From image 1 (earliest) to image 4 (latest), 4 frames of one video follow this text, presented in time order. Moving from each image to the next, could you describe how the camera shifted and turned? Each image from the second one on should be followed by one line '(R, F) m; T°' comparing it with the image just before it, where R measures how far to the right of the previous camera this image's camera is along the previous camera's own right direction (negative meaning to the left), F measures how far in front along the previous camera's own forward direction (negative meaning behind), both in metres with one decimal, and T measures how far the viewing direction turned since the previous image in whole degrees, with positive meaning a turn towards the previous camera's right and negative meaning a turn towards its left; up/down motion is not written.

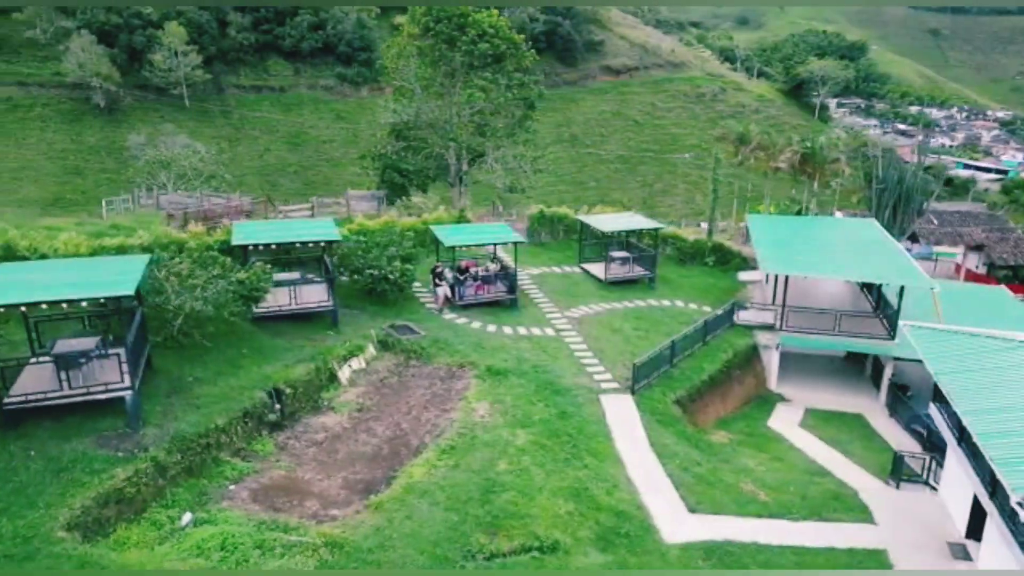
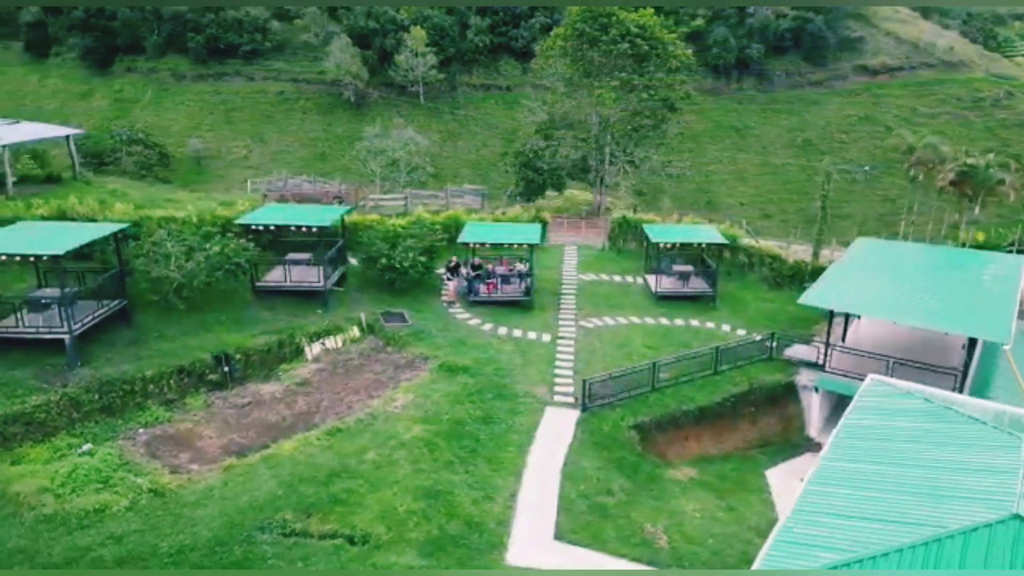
(+7.5, +1.4) m; -19°
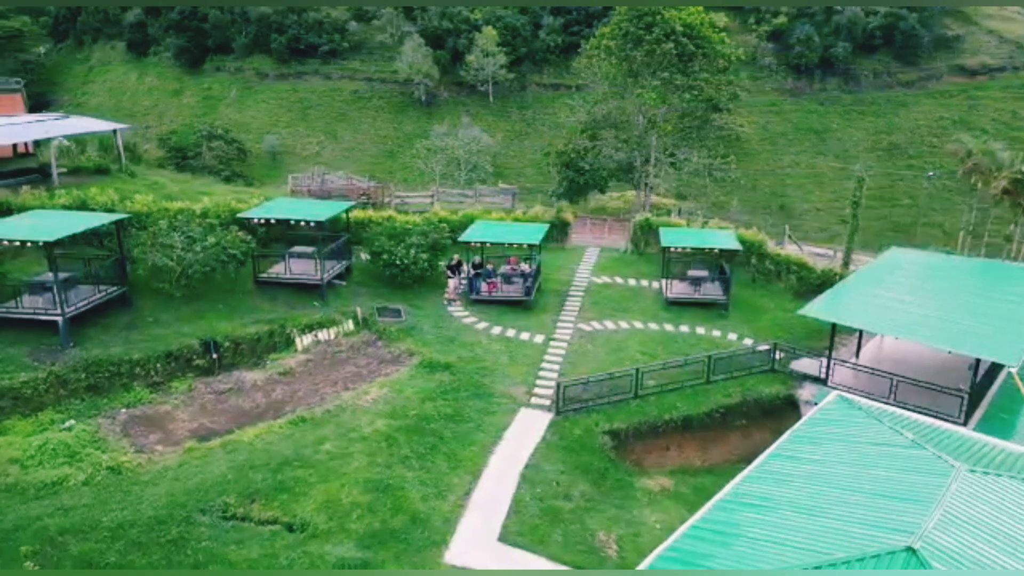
(+2.6, +0.2) m; -6°
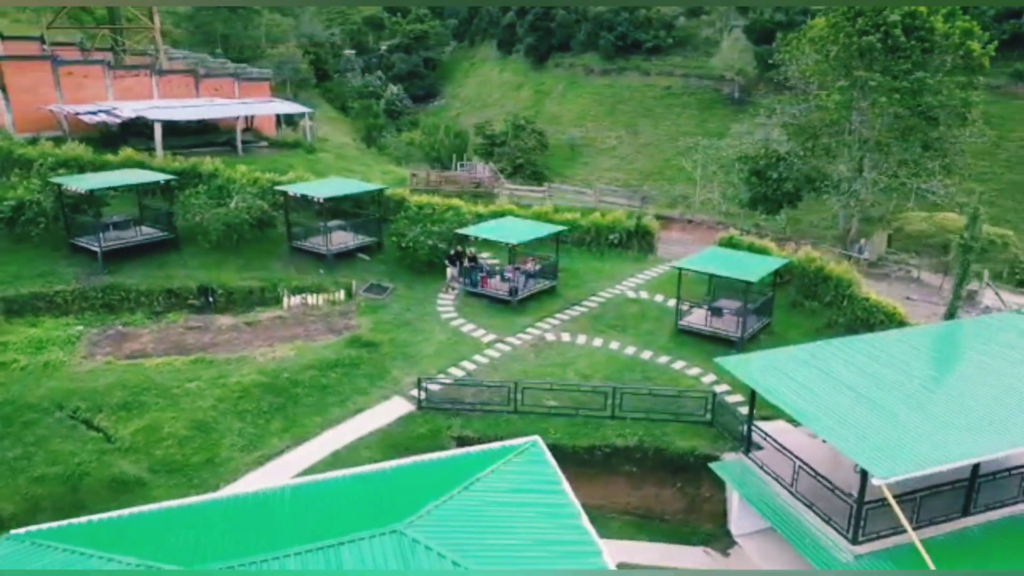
(+11.4, +3.1) m; -28°
